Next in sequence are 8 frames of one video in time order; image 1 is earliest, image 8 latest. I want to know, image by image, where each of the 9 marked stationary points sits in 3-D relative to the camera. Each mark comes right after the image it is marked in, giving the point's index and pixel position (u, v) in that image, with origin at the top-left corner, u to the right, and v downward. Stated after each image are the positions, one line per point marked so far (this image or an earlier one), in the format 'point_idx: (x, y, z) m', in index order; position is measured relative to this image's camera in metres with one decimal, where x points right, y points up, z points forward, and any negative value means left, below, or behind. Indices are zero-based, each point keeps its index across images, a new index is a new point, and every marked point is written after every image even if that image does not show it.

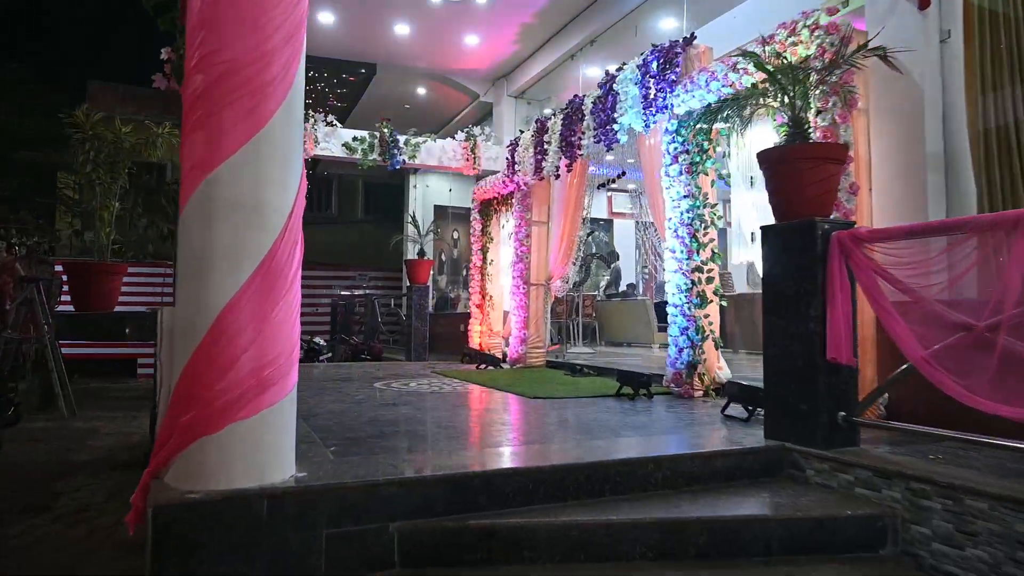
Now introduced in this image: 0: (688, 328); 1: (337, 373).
0: (+1.3, -0.3, +5.0) m
1: (-1.8, -0.9, +7.3) m
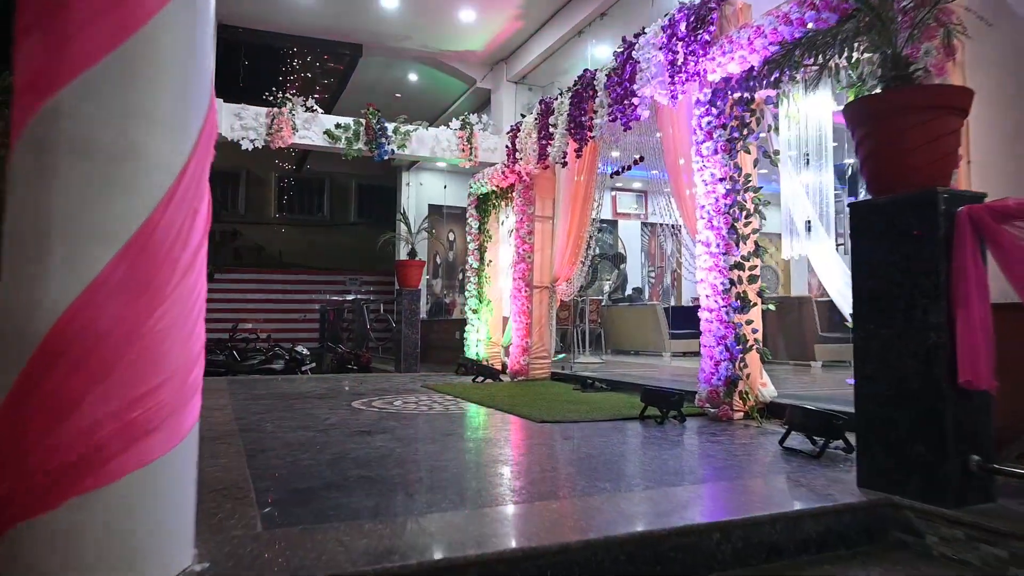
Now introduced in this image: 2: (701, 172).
0: (+1.3, -0.3, +4.1) m
1: (-1.8, -0.9, +6.4) m
2: (+1.2, +0.7, +4.3) m
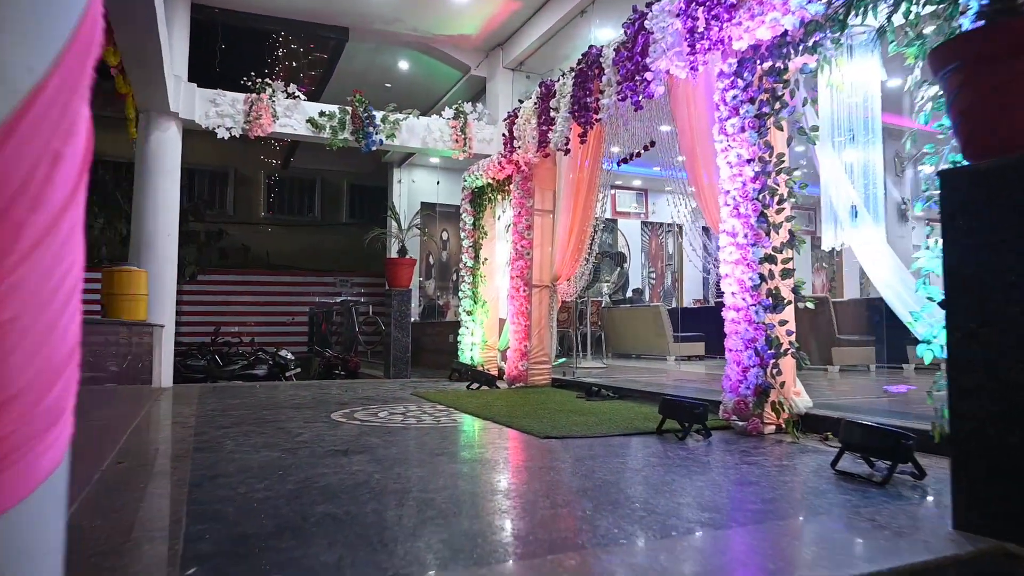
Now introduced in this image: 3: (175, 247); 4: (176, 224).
0: (+1.3, -0.3, +3.6) m
1: (-1.9, -0.9, +5.9) m
2: (+1.2, +0.7, +3.8) m
3: (-3.4, +0.4, +6.9) m
4: (-3.4, +0.6, +6.9) m
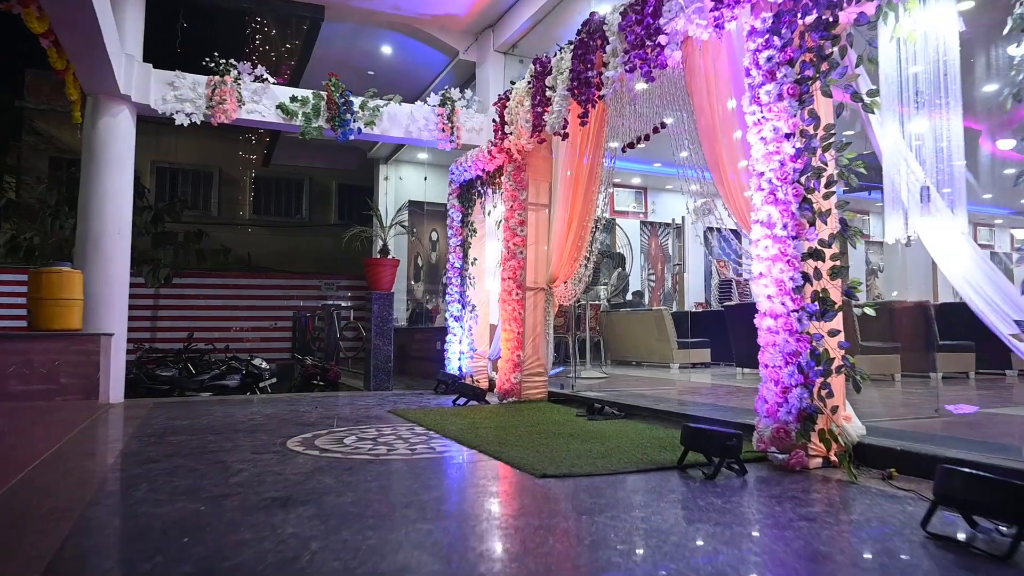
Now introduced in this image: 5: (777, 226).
0: (+1.2, -0.3, +3.0) m
1: (-1.9, -1.0, +5.2) m
2: (+1.1, +0.7, +3.2) m
3: (-3.5, +0.4, +6.2) m
4: (-3.4, +0.6, +6.2) m
5: (+1.2, +0.3, +3.1) m
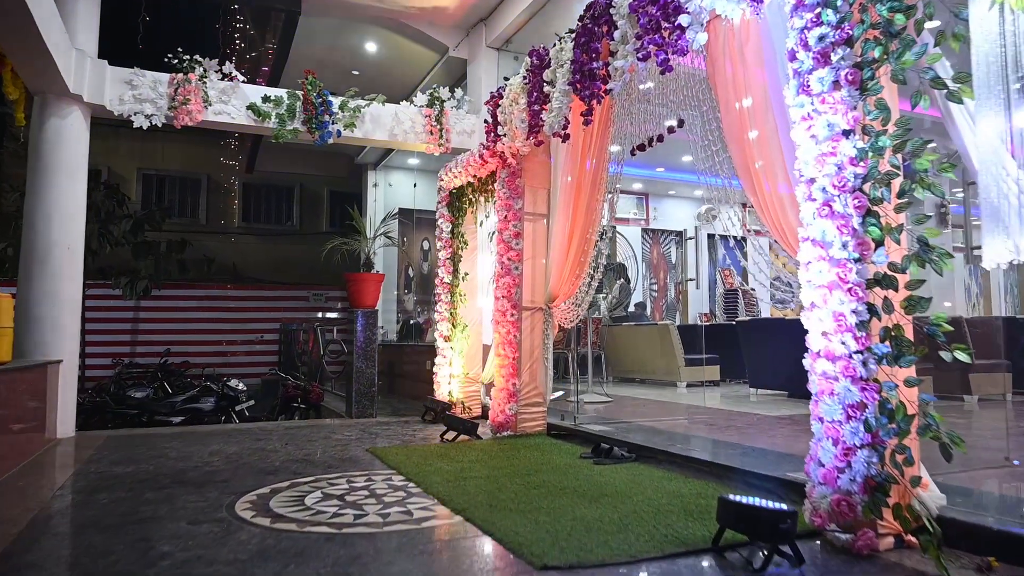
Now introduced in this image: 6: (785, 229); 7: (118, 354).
0: (+1.2, -0.4, +2.3) m
1: (-2.0, -1.1, +4.6) m
2: (+1.1, +0.6, +2.6) m
3: (-3.5, +0.2, +5.6) m
4: (-3.5, +0.4, +5.5) m
5: (+1.1, +0.2, +2.5) m
6: (+1.2, +0.3, +3.1) m
7: (-6.1, -1.0, +10.6) m
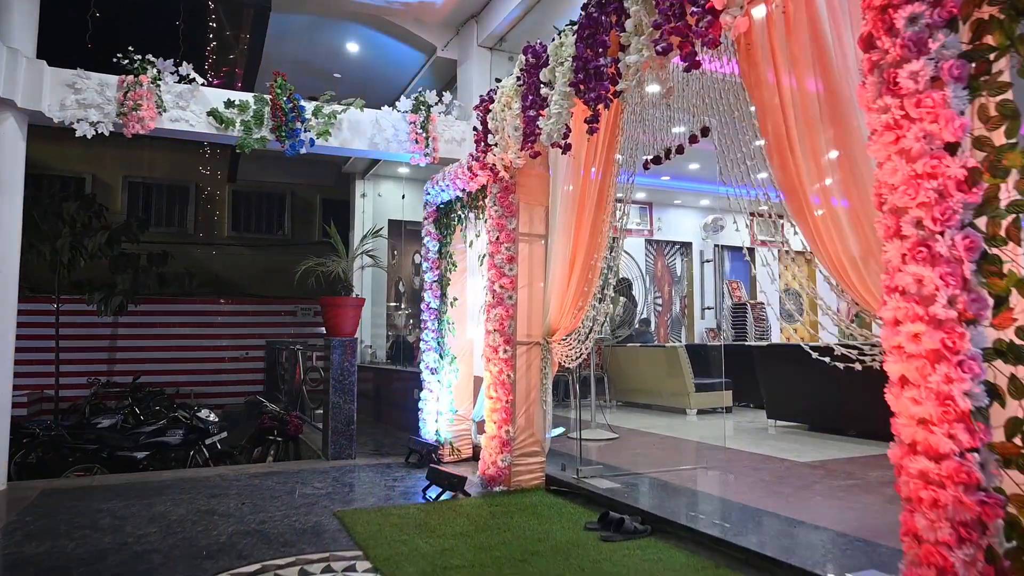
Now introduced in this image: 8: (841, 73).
0: (+1.2, -0.6, +1.7) m
1: (-2.0, -1.3, +3.9) m
2: (+1.1, +0.4, +1.9) m
3: (-3.6, 0.0, +4.9) m
4: (-3.5, +0.2, +4.9) m
5: (+1.1, 0.0, +1.8) m
6: (+1.2, +0.1, +2.5) m
7: (-6.1, -1.3, +10.0) m
8: (+1.2, +0.8, +2.5) m
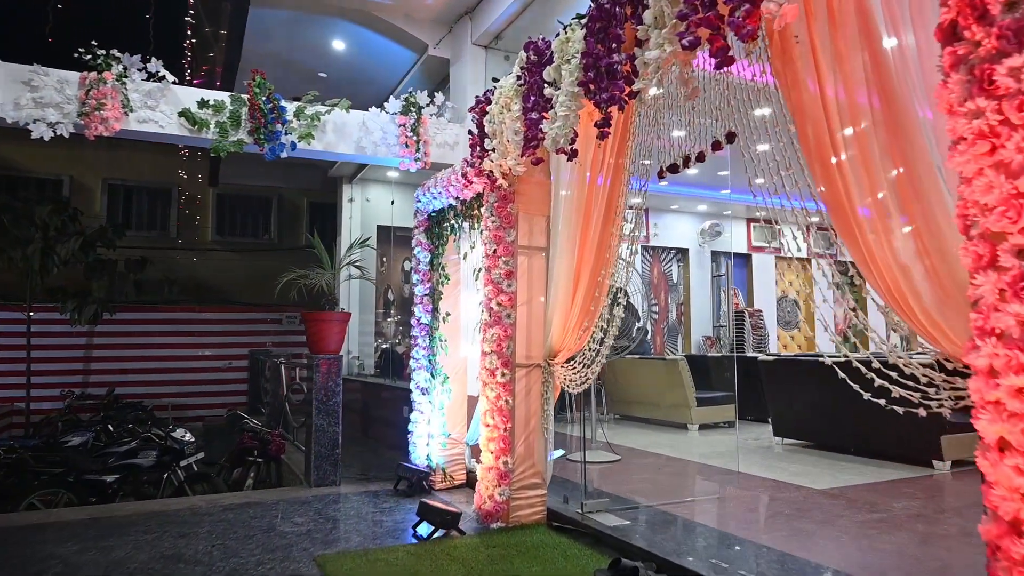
0: (+1.2, -0.7, +1.3) m
1: (-2.0, -1.4, +3.5) m
2: (+1.1, +0.3, +1.6) m
3: (-3.6, -0.1, +4.5) m
4: (-3.5, +0.1, +4.5) m
5: (+1.1, -0.1, +1.4) m
6: (+1.2, 0.0, +2.1) m
7: (-6.2, -1.4, +9.5) m
8: (+1.2, +0.7, +2.2) m
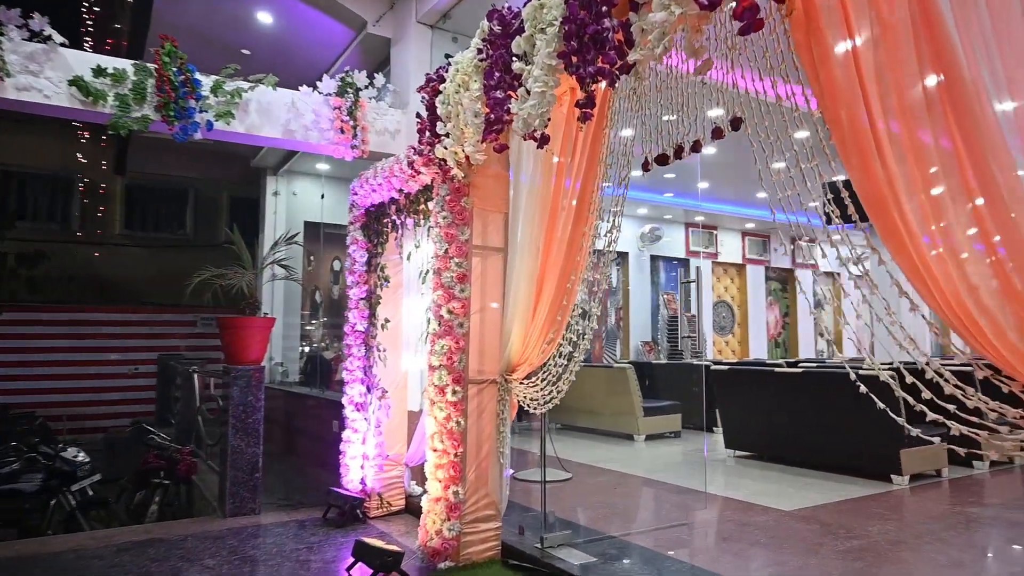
0: (+1.2, -0.7, +1.0) m
1: (-2.2, -1.4, +2.8) m
2: (+1.1, +0.3, +1.2) m
3: (-3.8, -0.1, +3.6) m
4: (-3.8, +0.1, +3.6) m
5: (+1.2, -0.2, +1.1) m
6: (+1.2, 0.0, +1.8) m
7: (-7.0, -1.4, +8.3) m
8: (+1.2, +0.6, +1.8) m
